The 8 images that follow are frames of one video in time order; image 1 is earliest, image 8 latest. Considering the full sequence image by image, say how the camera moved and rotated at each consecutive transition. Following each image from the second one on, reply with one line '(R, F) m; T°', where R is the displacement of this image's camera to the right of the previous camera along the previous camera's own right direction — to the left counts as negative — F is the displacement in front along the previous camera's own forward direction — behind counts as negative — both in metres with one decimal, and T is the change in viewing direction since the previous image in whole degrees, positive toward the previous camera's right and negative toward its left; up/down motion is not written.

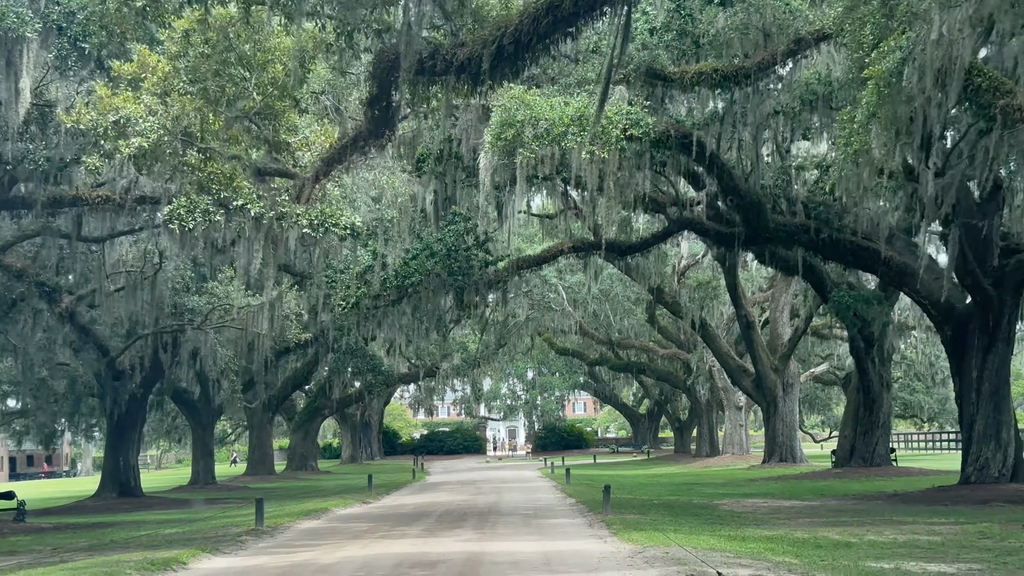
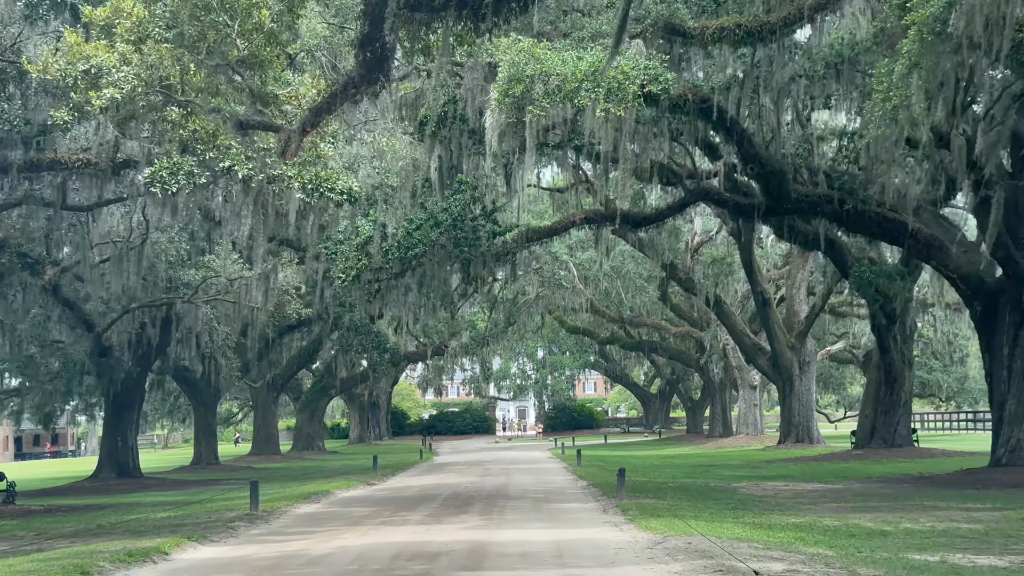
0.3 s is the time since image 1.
(0.0, +0.9) m; 0°
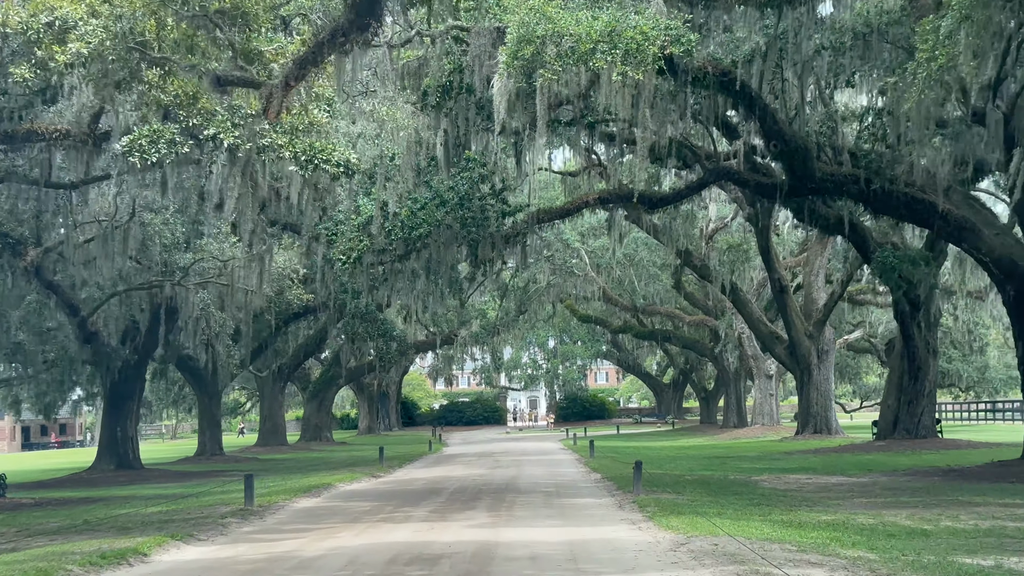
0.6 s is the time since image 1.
(0.0, +0.9) m; 0°
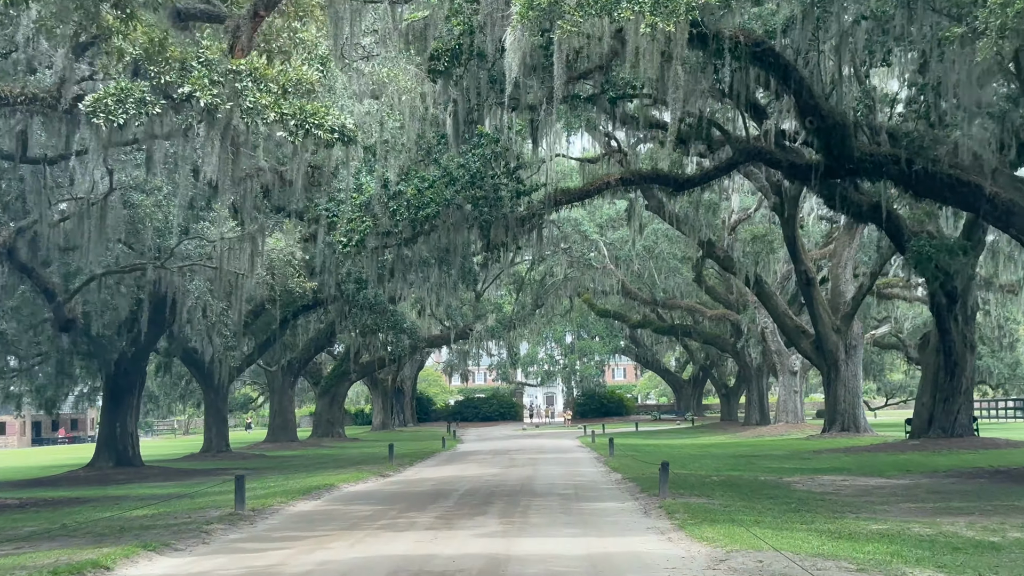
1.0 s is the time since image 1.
(0.0, +1.2) m; -1°
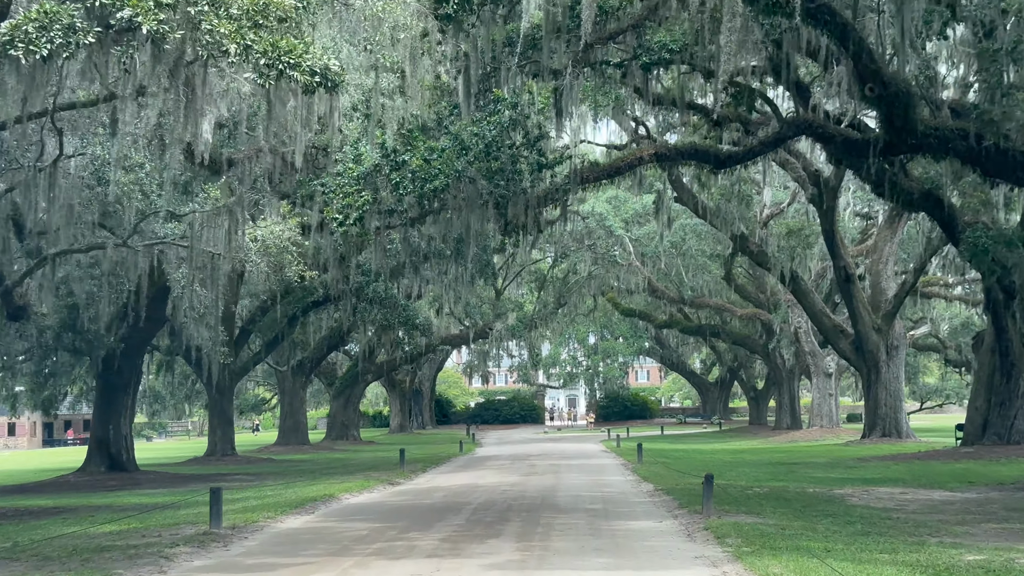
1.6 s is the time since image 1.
(0.0, +1.9) m; -1°
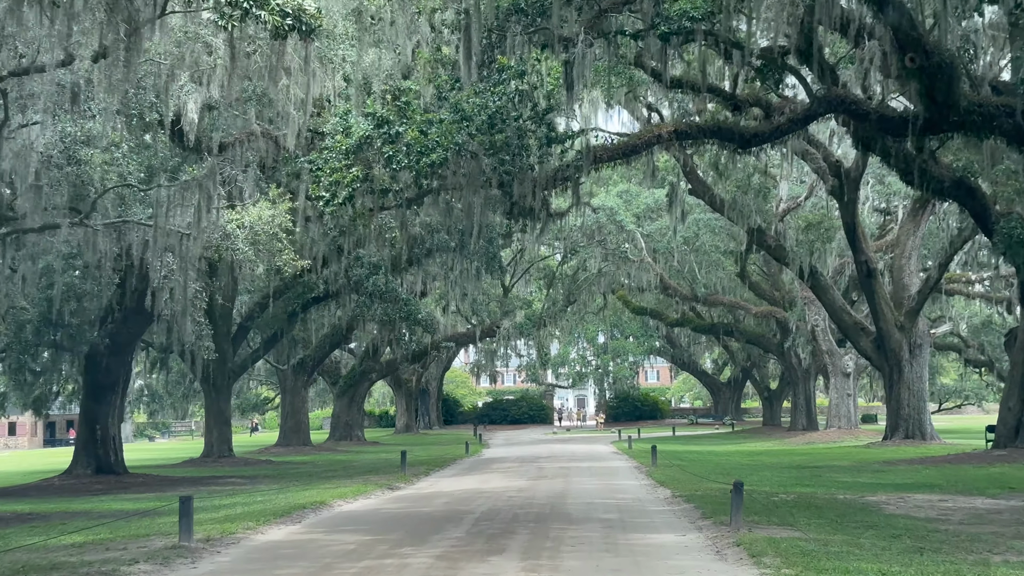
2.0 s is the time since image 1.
(0.0, +1.2) m; 0°
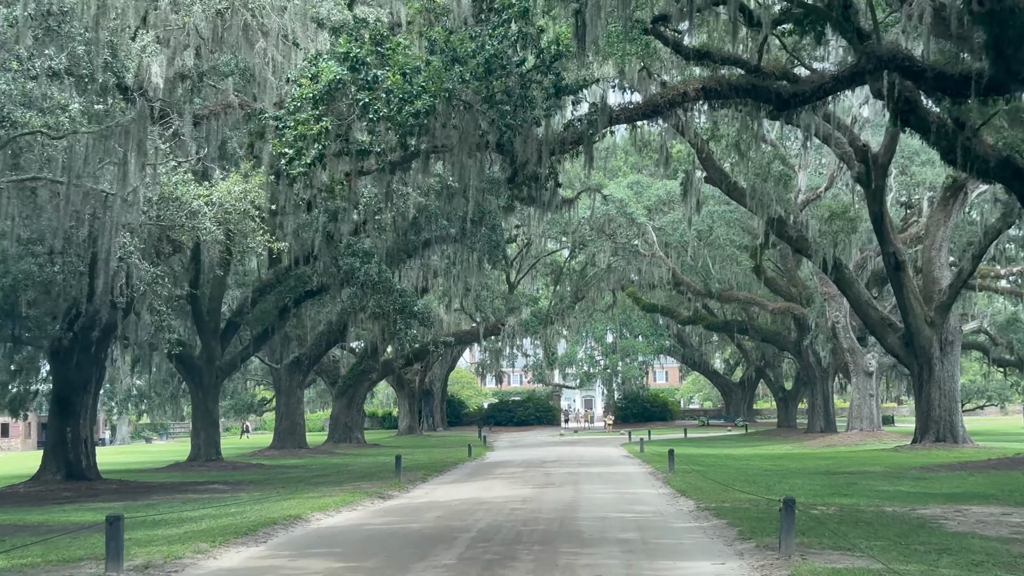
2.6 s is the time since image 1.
(0.0, +1.9) m; 0°
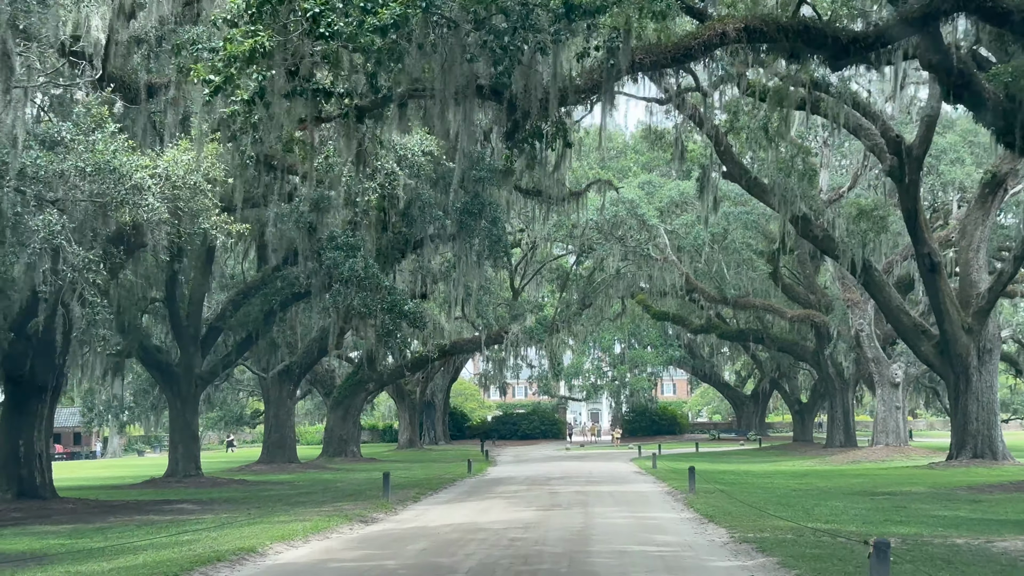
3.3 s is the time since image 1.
(0.0, +2.2) m; 0°
